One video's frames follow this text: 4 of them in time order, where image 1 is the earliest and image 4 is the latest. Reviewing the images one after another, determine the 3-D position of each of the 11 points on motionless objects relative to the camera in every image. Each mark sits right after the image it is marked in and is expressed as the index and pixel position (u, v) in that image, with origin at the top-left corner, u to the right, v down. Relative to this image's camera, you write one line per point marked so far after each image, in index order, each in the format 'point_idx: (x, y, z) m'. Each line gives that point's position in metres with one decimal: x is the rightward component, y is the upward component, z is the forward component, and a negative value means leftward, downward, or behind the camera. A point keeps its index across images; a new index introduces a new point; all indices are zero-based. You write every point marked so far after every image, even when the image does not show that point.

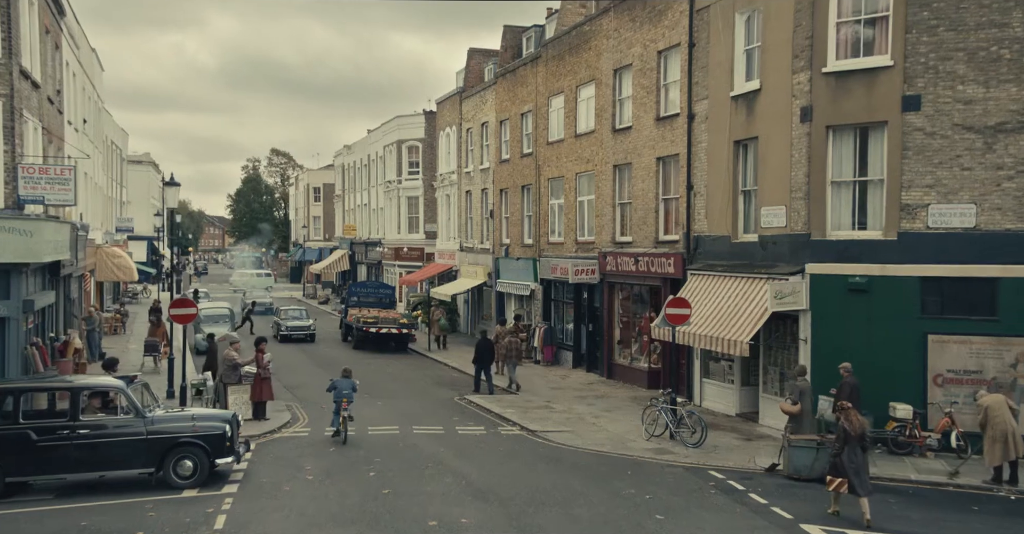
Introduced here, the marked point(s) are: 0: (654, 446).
0: (+2.8, -3.5, +19.9) m
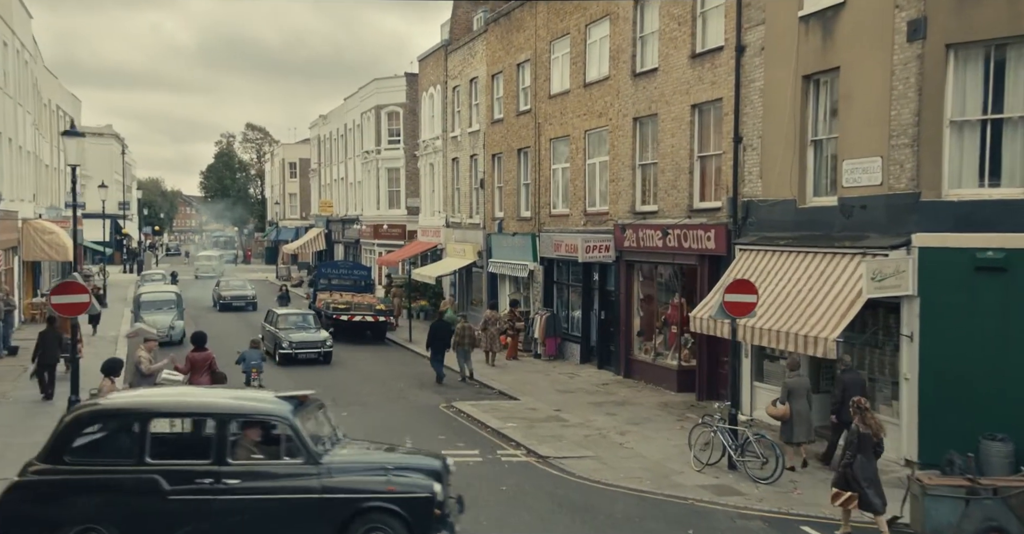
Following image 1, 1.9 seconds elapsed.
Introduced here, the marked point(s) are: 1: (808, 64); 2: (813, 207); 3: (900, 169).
0: (+2.8, -3.1, +14.7) m
1: (+5.0, +3.5, +17.5) m
2: (+5.1, +1.0, +17.6) m
3: (+5.8, +1.5, +15.3) m
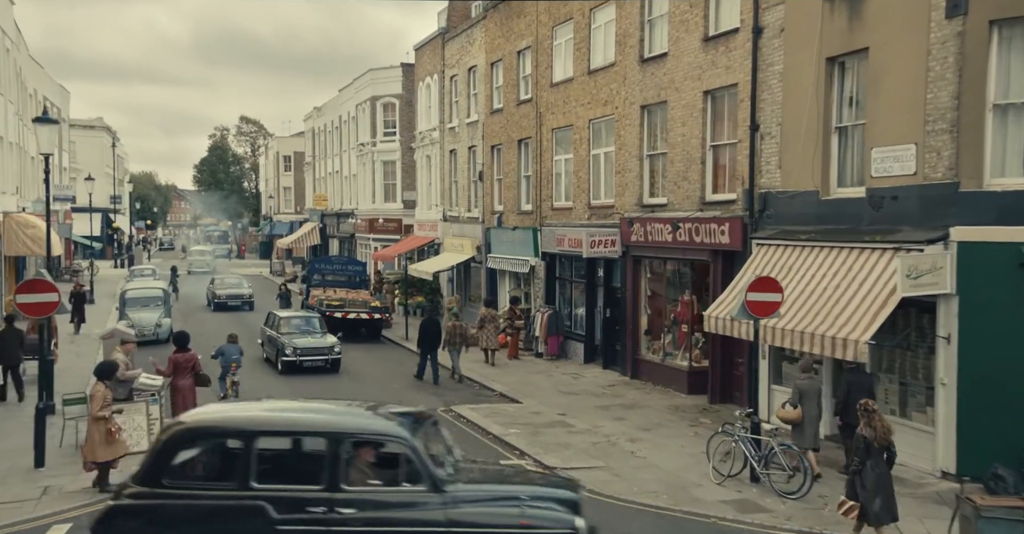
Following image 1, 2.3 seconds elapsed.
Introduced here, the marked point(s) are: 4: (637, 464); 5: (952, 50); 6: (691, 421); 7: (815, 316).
0: (+2.9, -3.0, +13.5) m
1: (+5.1, +3.5, +16.4) m
2: (+5.2, +1.1, +16.5) m
3: (+5.8, +1.5, +14.2) m
4: (+1.9, -2.9, +15.3) m
5: (+5.9, +2.9, +13.9) m
6: (+3.3, -2.9, +19.1) m
7: (+4.3, -0.7, +15.0) m
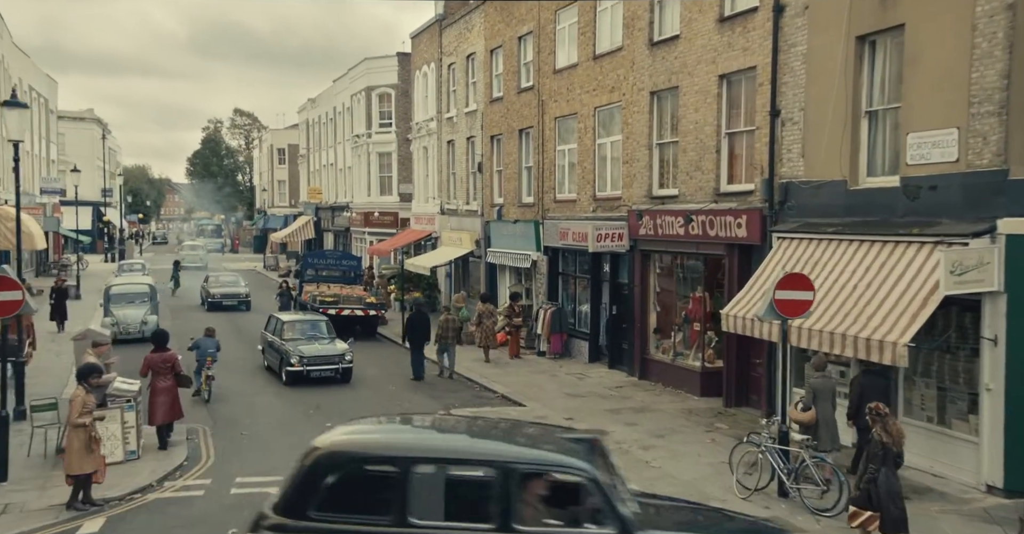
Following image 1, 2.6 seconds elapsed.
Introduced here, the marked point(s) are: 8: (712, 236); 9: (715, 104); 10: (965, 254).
0: (+3.0, -3.0, +12.4) m
1: (+5.2, +3.6, +15.2) m
2: (+5.3, +1.2, +15.3) m
3: (+5.9, +1.6, +13.0) m
4: (+1.9, -2.9, +14.1) m
5: (+6.0, +3.0, +12.7) m
6: (+3.4, -2.8, +18.0) m
7: (+4.4, -0.7, +13.8) m
8: (+3.8, +0.6, +19.4) m
9: (+3.9, +3.1, +19.6) m
10: (+5.5, +0.1, +12.4) m
